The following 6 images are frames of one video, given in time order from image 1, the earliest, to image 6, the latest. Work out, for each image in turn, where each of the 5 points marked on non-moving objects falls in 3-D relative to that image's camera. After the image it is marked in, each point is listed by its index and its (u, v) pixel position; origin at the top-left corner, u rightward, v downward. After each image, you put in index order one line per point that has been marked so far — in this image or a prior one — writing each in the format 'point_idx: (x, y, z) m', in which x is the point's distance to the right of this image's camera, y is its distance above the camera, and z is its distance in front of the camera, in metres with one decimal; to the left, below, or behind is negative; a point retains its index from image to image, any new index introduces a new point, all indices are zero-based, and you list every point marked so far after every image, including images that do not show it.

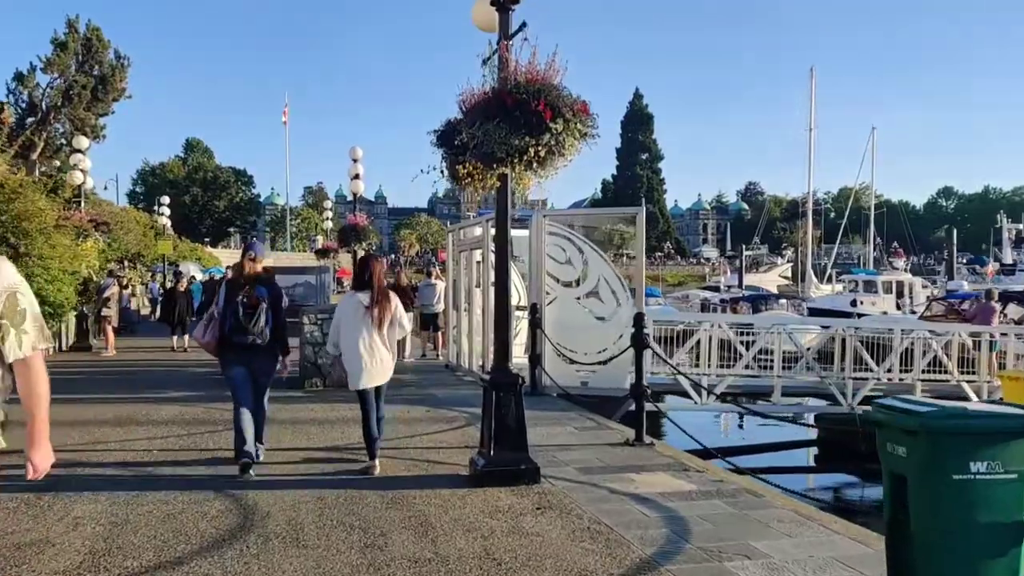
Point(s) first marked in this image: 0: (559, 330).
0: (+0.7, -0.6, +12.0) m
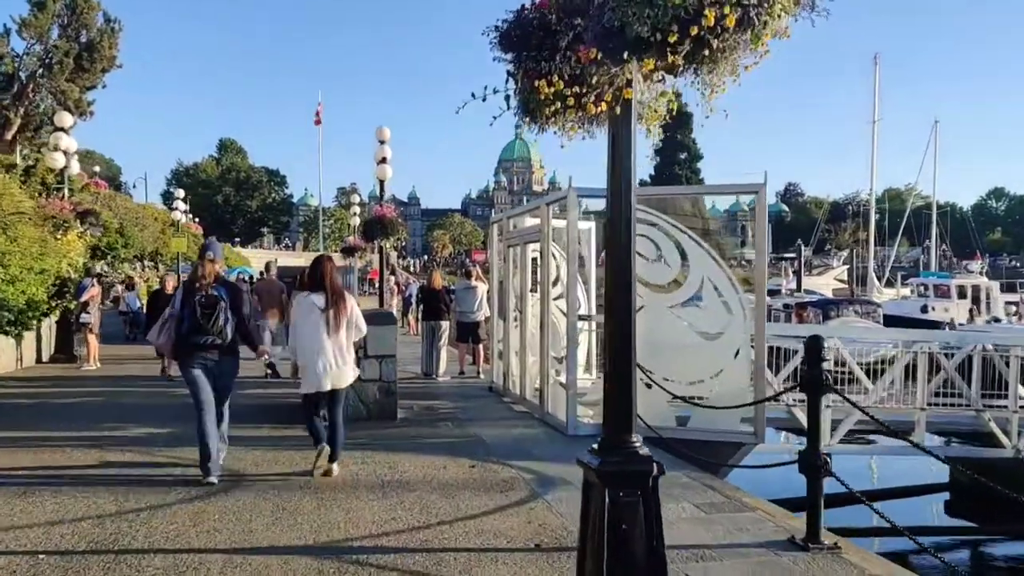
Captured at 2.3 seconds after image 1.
0: (+1.4, -0.7, +8.9) m
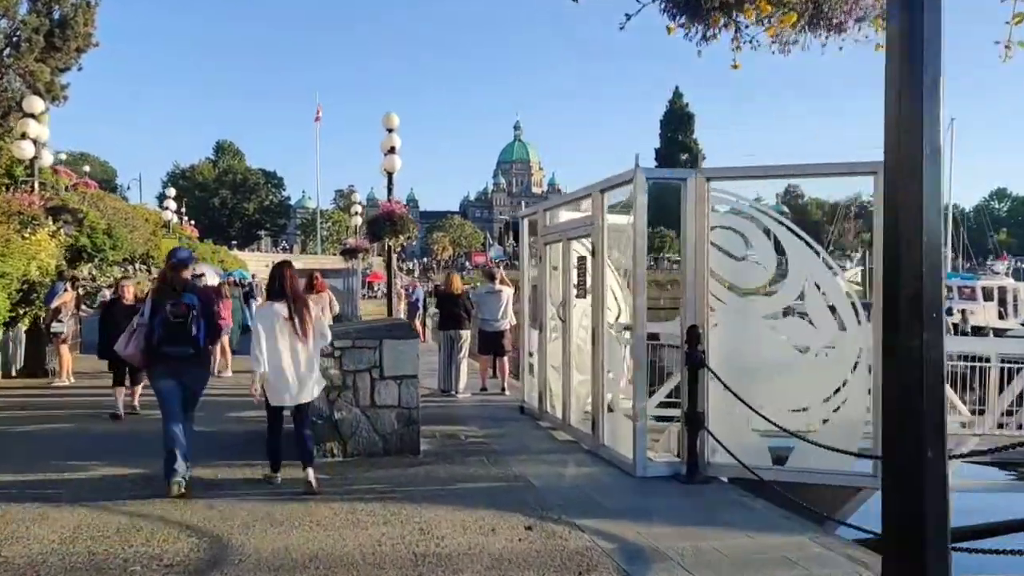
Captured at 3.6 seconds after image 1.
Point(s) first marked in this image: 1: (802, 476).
0: (+1.9, -0.7, +7.2) m
1: (+2.4, -1.5, +7.0) m
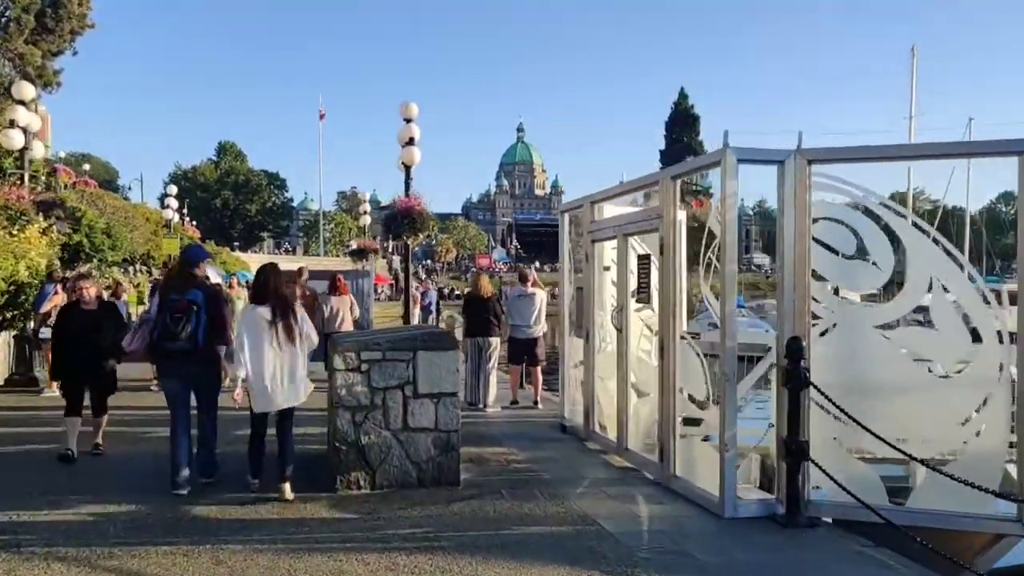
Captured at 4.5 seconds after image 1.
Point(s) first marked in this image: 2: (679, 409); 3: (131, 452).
0: (+2.3, -0.8, +6.0) m
1: (+2.8, -1.6, +5.8) m
2: (+1.4, -1.0, +6.9) m
3: (-3.8, -1.6, +8.4) m
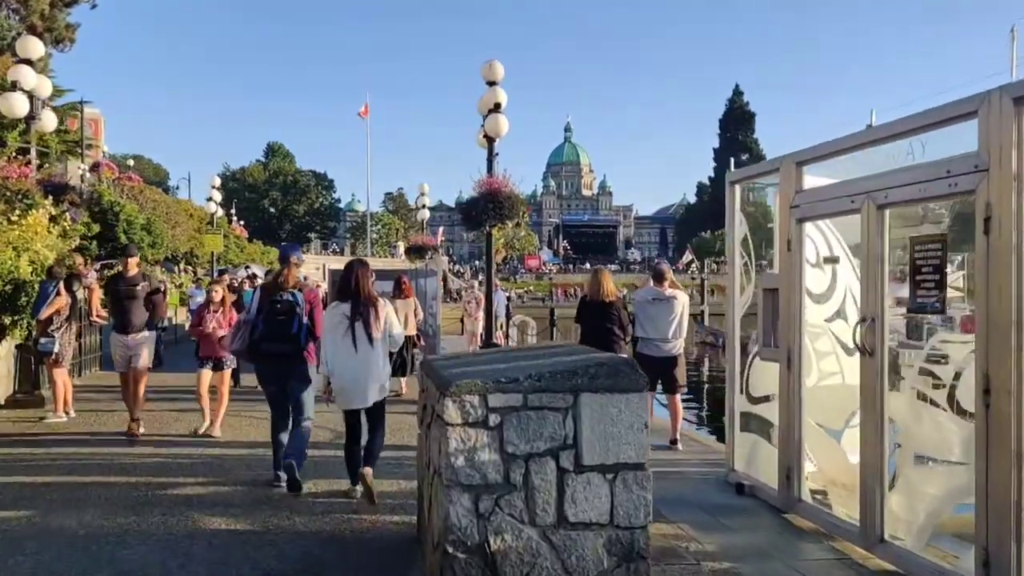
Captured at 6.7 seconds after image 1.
0: (+3.4, -0.8, +3.1) m
1: (+3.9, -1.6, +2.9) m
2: (+2.5, -1.0, +4.0) m
3: (-2.6, -1.6, +5.8) m
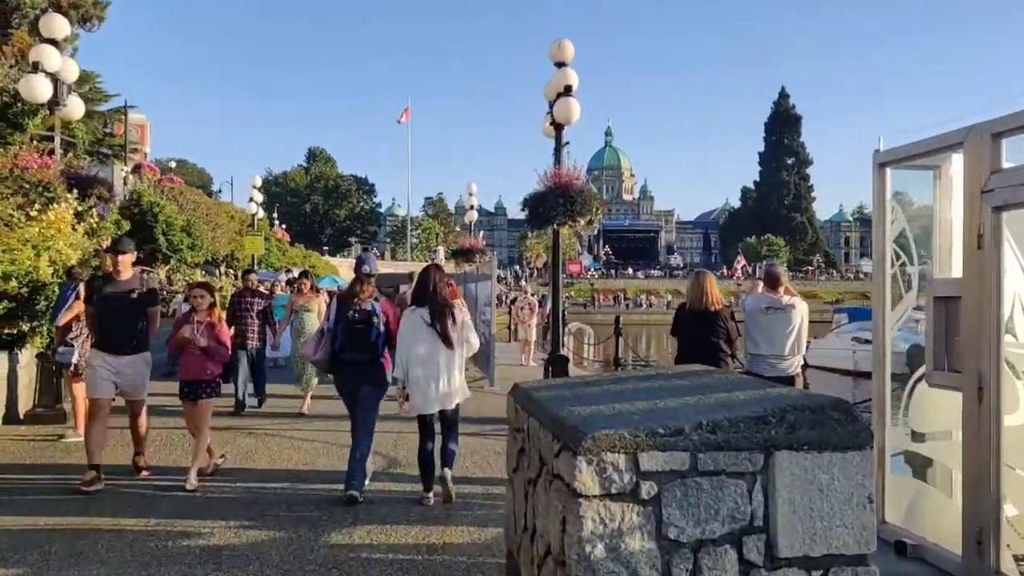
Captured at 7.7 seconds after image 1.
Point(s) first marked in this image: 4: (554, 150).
0: (+3.9, -0.8, +1.6) m
1: (+4.3, -1.6, +1.4) m
2: (+3.0, -1.0, +2.6) m
3: (-2.0, -1.6, +4.6) m
4: (+0.6, +1.7, +10.4) m
